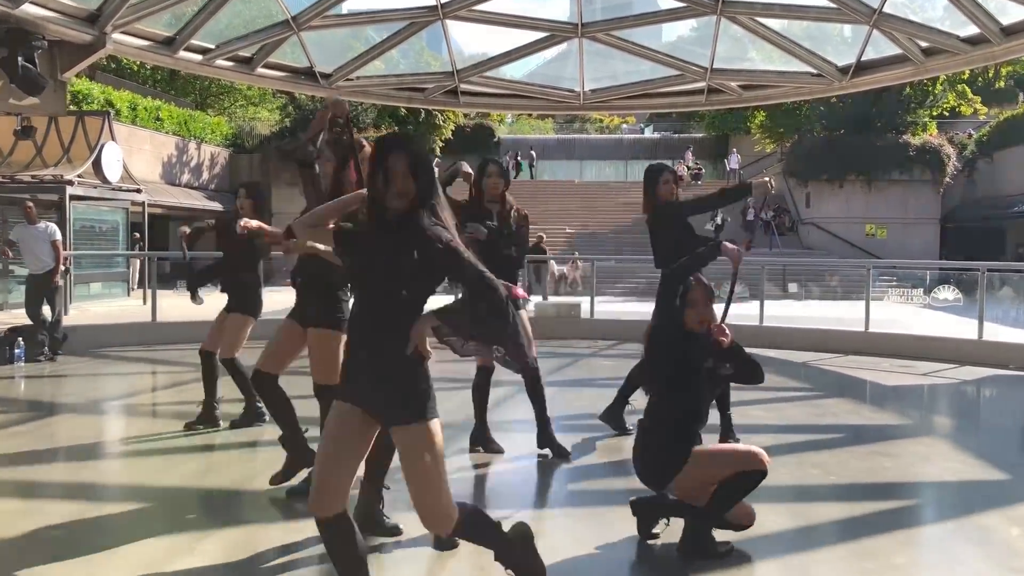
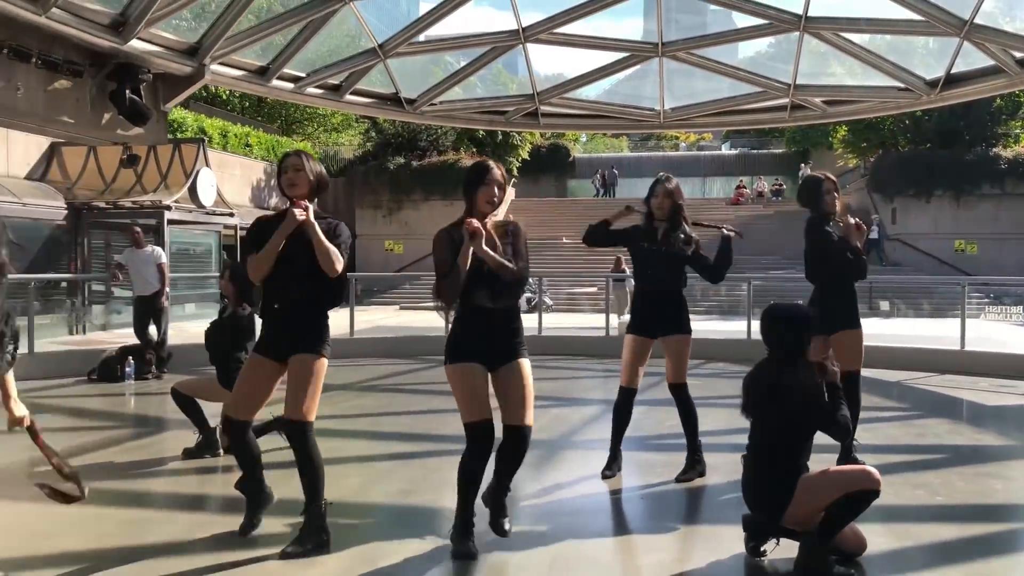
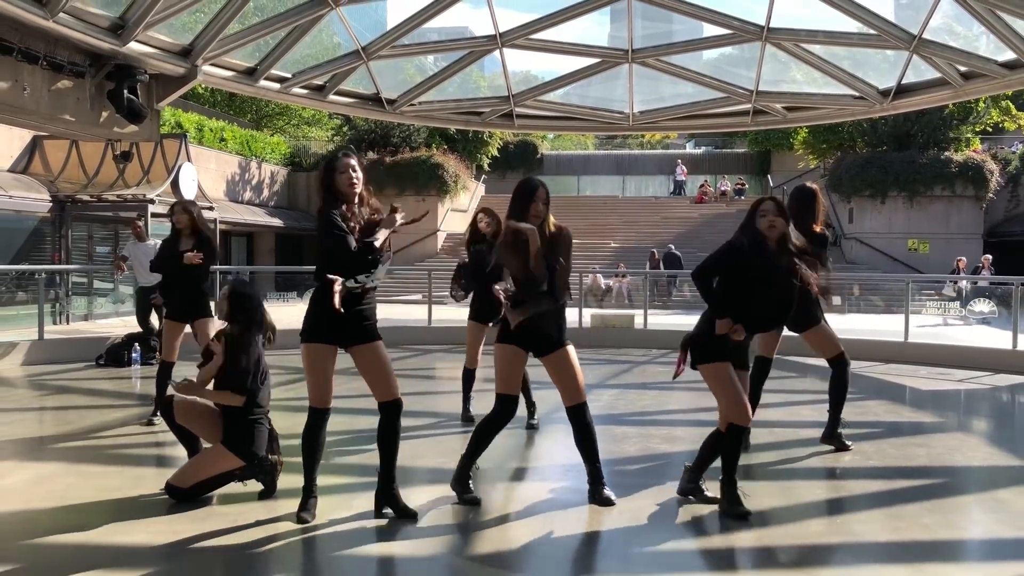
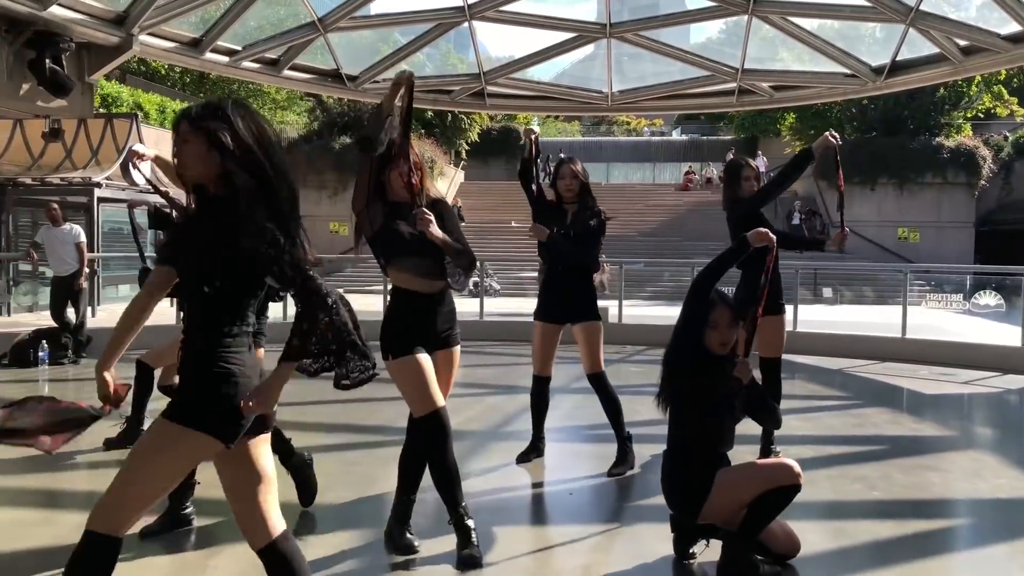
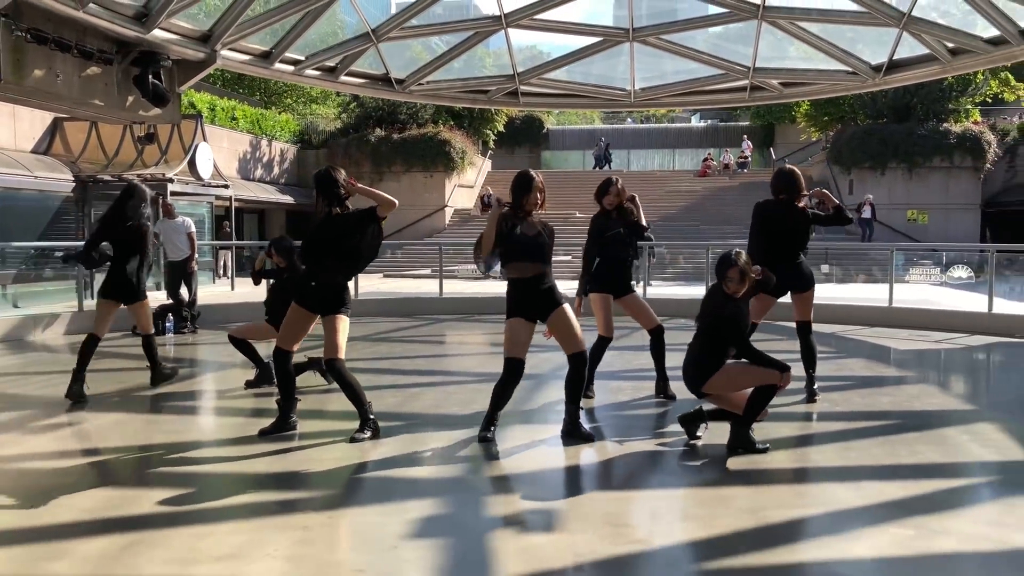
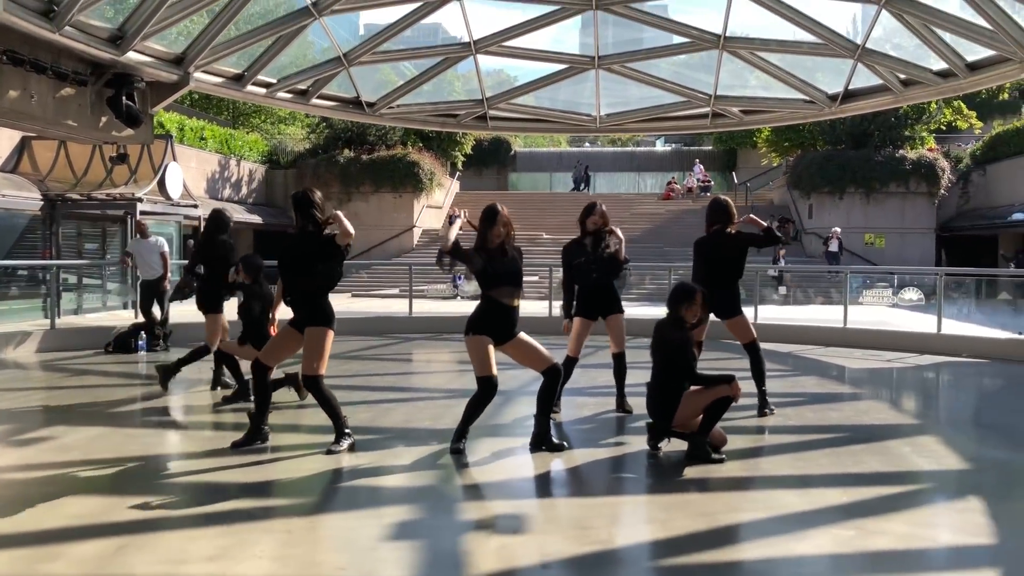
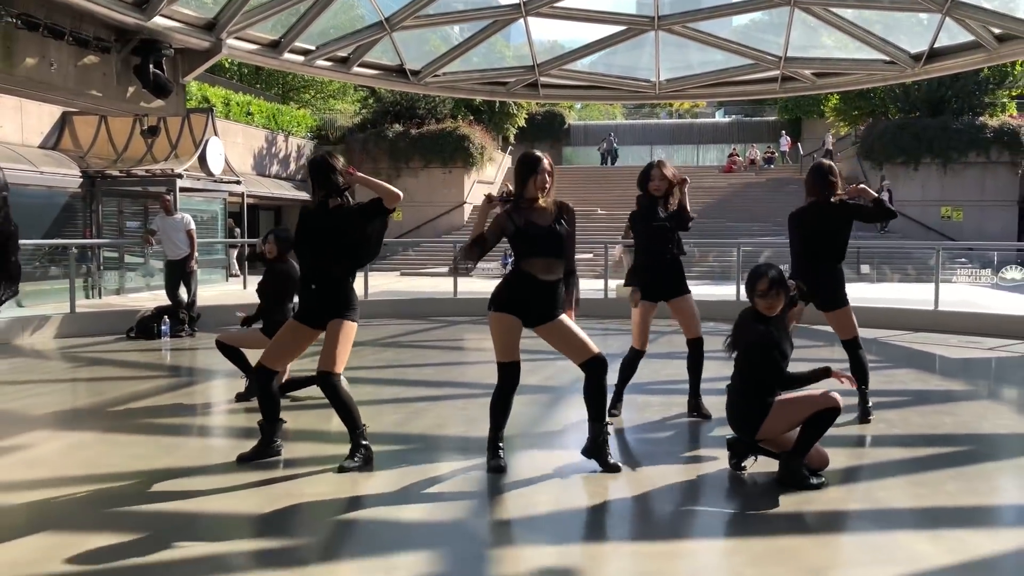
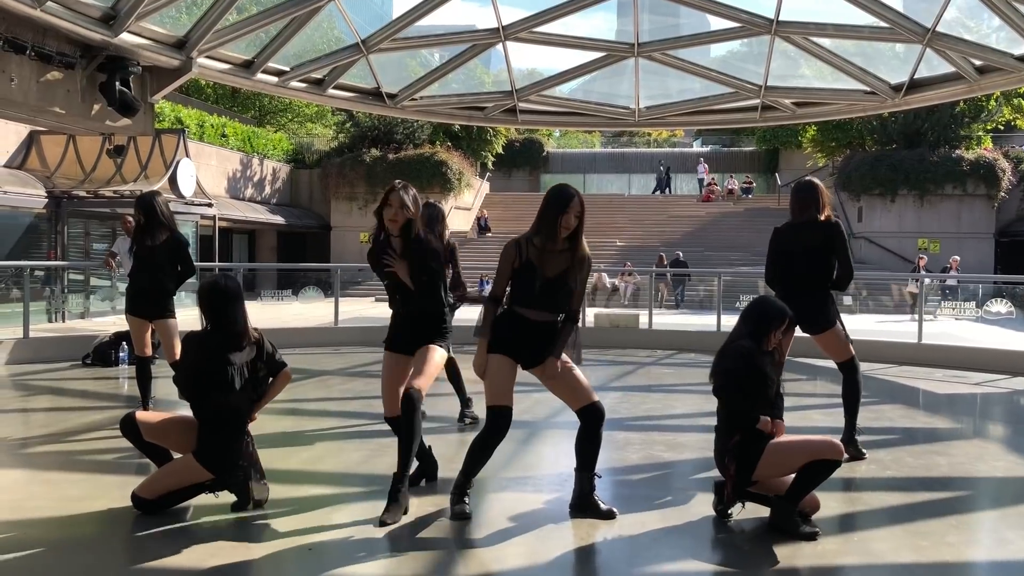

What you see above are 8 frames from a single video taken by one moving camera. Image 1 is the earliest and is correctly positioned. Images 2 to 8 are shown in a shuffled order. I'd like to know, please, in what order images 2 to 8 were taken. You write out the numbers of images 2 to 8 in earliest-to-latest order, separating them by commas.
4, 2, 7, 5, 6, 8, 3
